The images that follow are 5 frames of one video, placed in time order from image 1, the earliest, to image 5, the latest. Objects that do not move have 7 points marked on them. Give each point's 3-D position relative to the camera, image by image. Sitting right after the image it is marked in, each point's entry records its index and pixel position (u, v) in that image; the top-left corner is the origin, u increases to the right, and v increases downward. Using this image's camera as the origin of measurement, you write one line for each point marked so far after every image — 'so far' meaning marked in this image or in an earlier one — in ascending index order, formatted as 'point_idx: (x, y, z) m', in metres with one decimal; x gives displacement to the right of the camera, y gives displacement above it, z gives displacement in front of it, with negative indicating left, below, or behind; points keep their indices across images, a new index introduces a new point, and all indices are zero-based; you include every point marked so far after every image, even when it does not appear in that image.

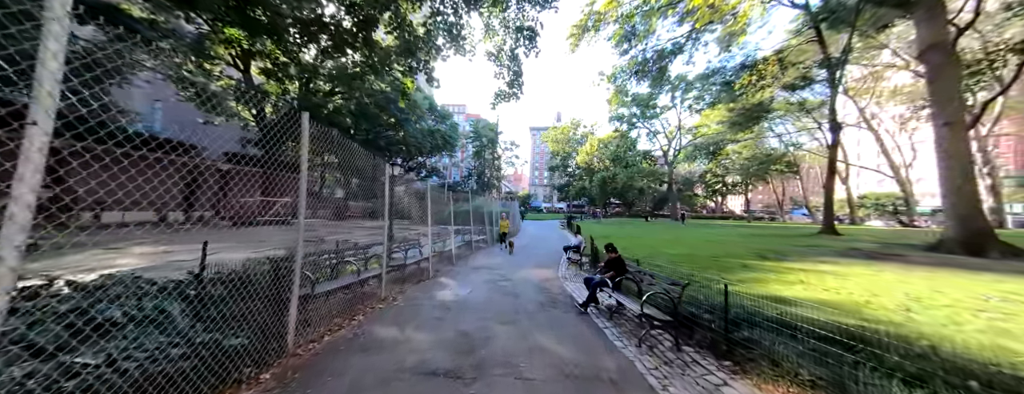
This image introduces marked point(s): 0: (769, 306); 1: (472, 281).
0: (+4.0, -1.7, +4.3) m
1: (-1.0, -2.2, +7.1) m
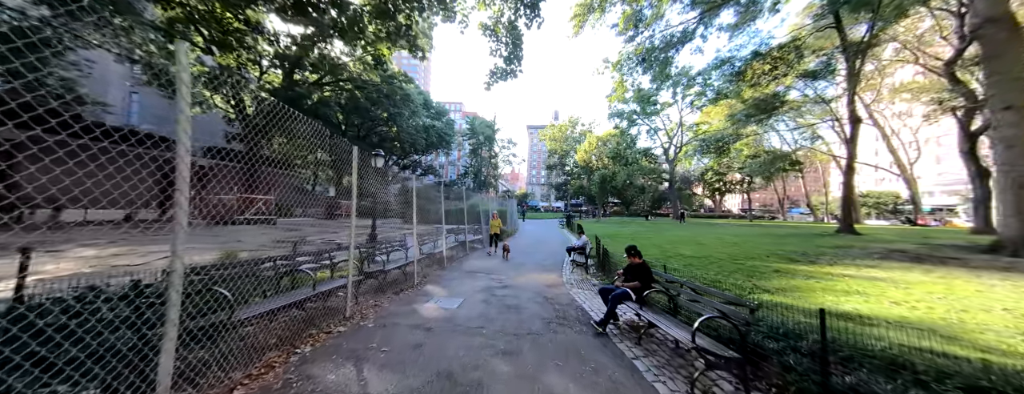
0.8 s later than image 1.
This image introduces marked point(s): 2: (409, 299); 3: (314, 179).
0: (+4.0, -1.6, +3.4) m
1: (-1.0, -2.0, +6.1) m
2: (-1.9, -1.9, +5.2) m
3: (-4.2, +0.4, +5.9) m
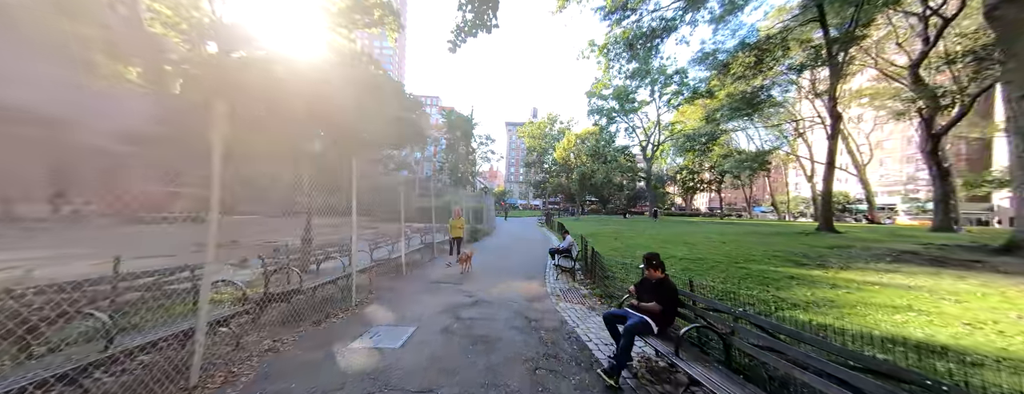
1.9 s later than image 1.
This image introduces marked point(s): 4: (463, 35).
0: (+3.8, -1.5, +2.3) m
1: (-1.5, -1.9, +4.6) m
2: (-2.3, -1.8, +3.6) m
3: (-4.7, +0.6, +4.2) m
4: (-0.8, +2.9, +5.1) m
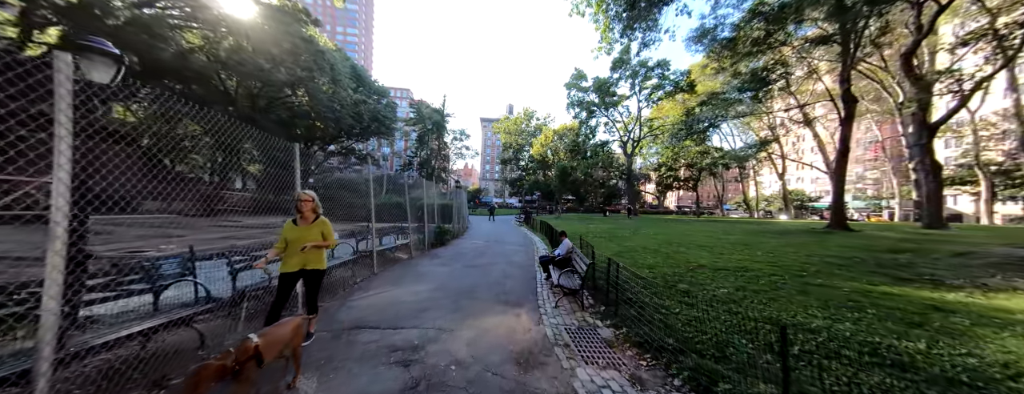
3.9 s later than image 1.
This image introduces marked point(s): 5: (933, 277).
0: (+3.8, -1.3, -0.1) m
1: (-1.7, -1.6, +1.8) m
2: (-2.4, -1.5, +0.7) m
3: (-4.8, +0.8, +1.0) m
4: (-1.0, +3.2, +2.3) m
5: (+7.3, -1.4, +4.9) m
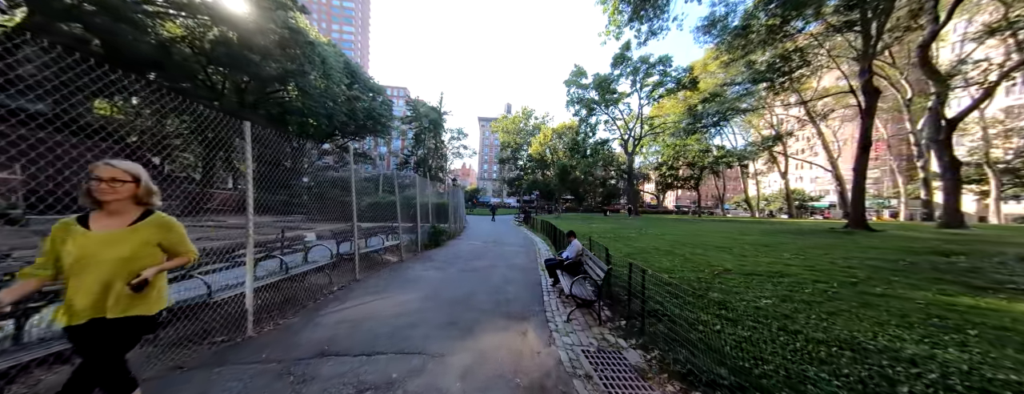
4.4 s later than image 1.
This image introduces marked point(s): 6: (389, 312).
0: (+3.9, -1.2, -0.9) m
1: (-1.6, -1.5, +0.9) m
2: (-2.3, -1.4, -0.1) m
3: (-4.7, +0.9, +0.2) m
4: (-0.9, +3.3, +1.4) m
5: (+7.3, -1.3, +4.1) m
6: (-1.9, -1.8, +4.3) m
